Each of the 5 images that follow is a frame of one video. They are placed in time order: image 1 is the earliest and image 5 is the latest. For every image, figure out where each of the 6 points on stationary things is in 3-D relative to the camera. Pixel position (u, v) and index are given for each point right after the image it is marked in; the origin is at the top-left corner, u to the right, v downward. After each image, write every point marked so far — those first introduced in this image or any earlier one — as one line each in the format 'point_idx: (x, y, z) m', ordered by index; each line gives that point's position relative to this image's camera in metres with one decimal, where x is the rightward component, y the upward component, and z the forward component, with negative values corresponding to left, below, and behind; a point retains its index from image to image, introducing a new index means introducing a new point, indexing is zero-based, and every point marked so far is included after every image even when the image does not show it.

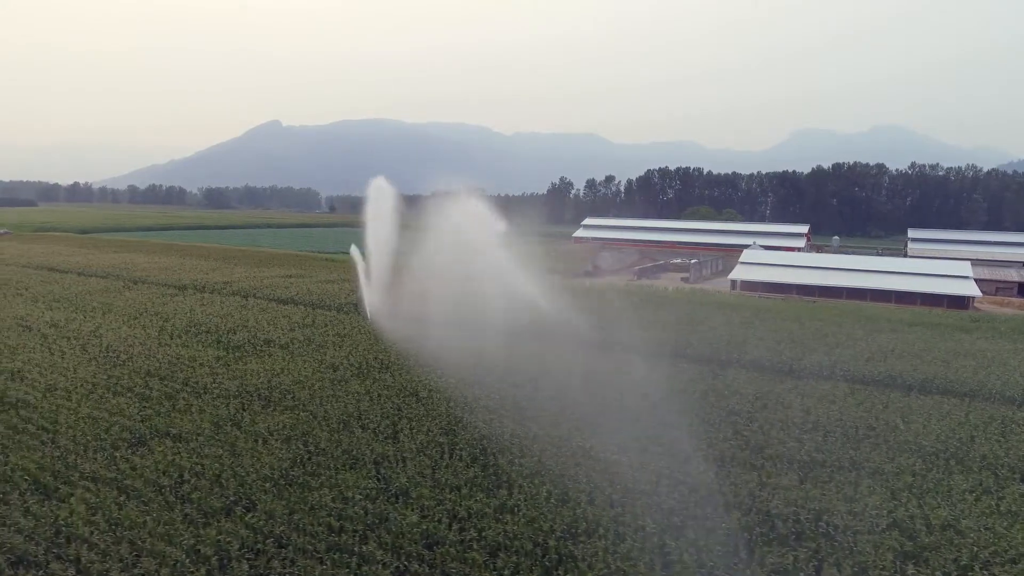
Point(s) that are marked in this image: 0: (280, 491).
0: (-3.4, -3.1, +10.1) m
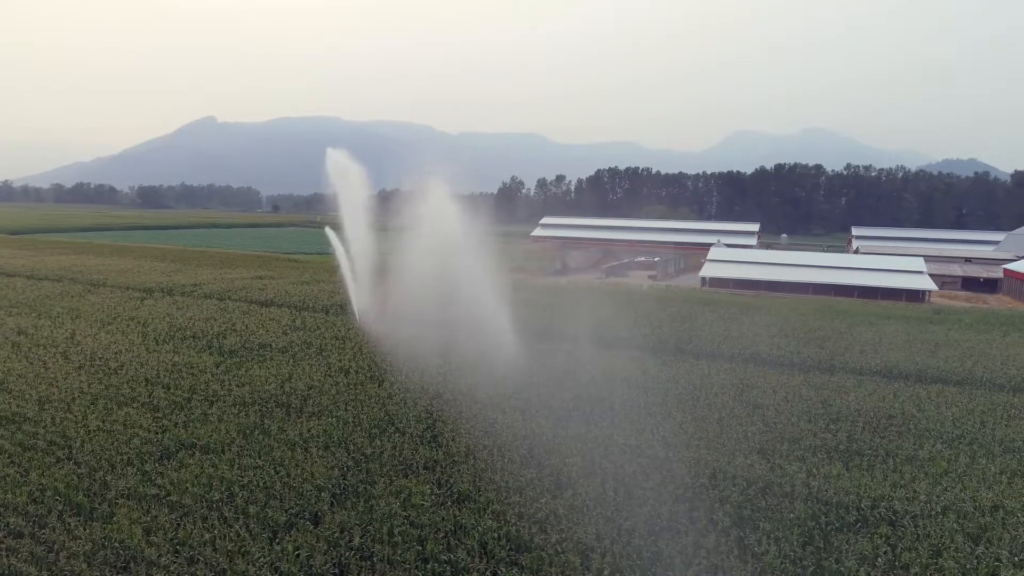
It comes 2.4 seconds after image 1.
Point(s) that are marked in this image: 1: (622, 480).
0: (-2.4, -3.1, +9.7) m
1: (+1.8, -3.0, +10.7) m
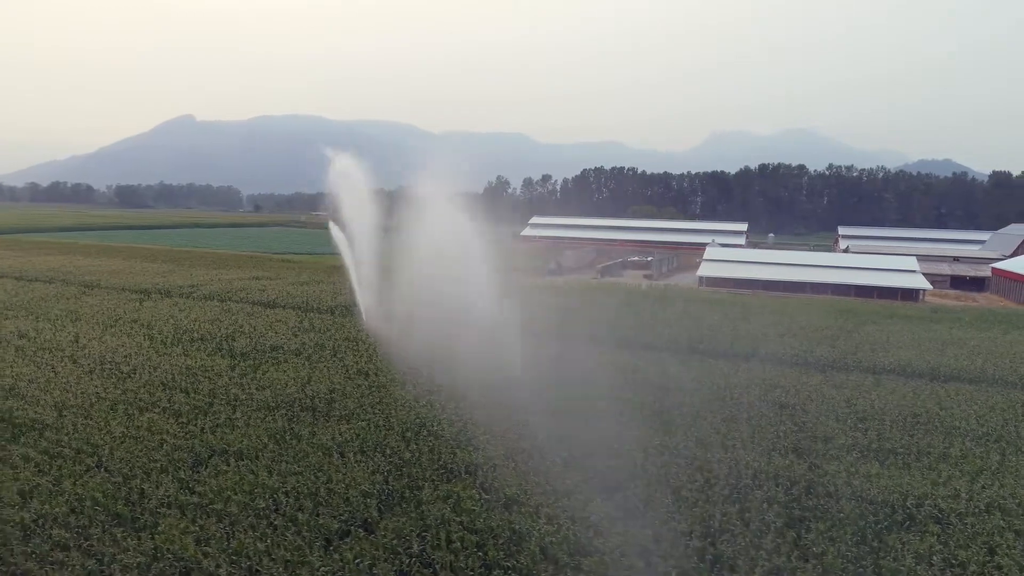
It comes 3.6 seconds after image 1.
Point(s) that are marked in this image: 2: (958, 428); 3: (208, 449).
0: (-1.7, -3.1, +9.5) m
1: (+2.4, -3.1, +10.7) m
2: (+8.7, -2.7, +13.2) m
3: (-5.1, -2.7, +11.4) m
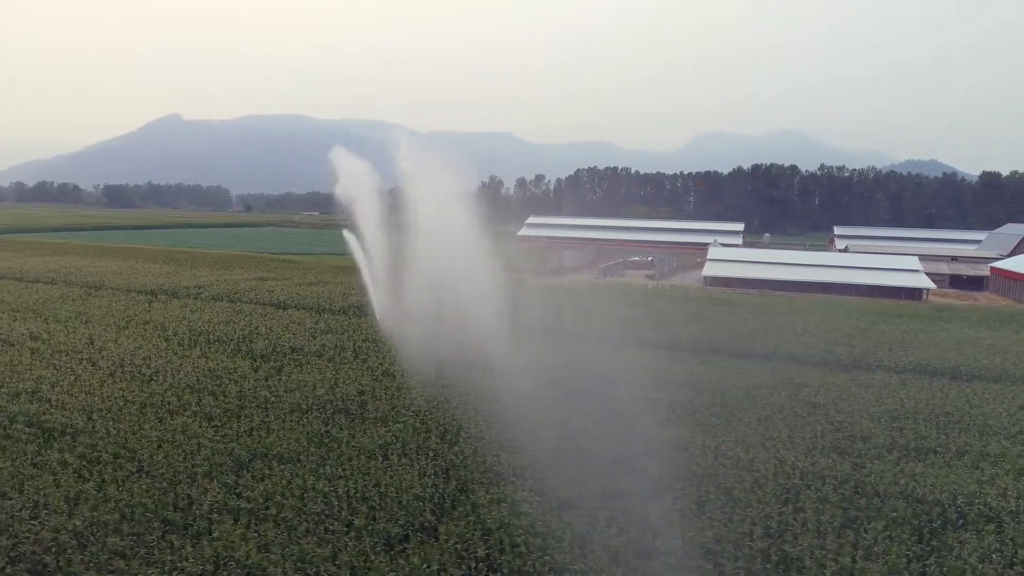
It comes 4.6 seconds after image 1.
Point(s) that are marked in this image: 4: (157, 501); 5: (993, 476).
0: (-0.9, -3.1, +9.4) m
1: (+3.2, -3.1, +10.7) m
2: (+9.4, -2.7, +13.2) m
3: (-4.4, -2.7, +11.2) m
4: (-4.9, -3.0, +9.3) m
5: (+7.9, -3.1, +11.1) m
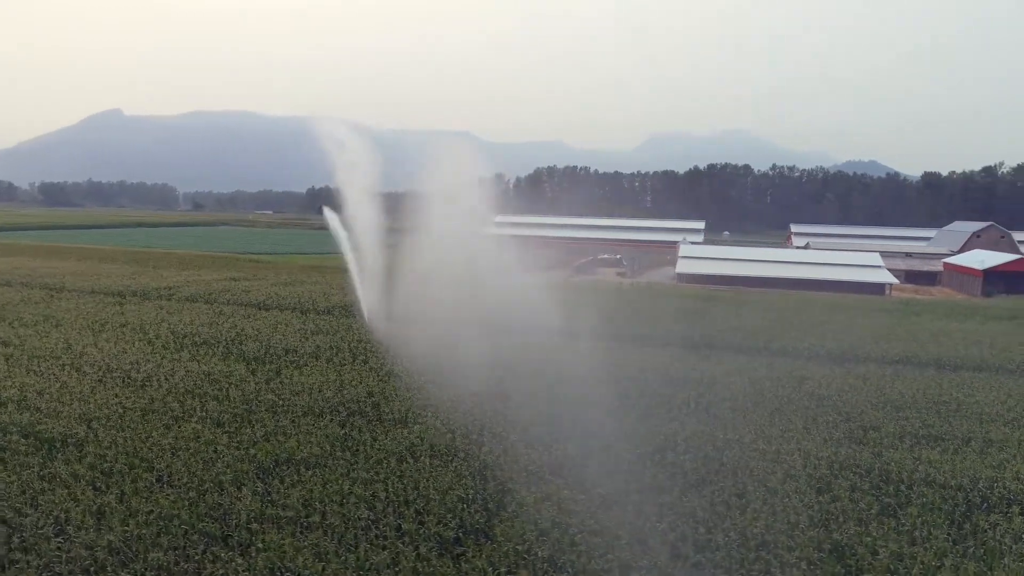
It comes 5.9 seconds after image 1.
0: (-0.2, -3.1, +9.2) m
1: (+3.8, -3.0, +10.8) m
2: (+9.8, -2.6, +13.8) m
3: (-3.9, -2.7, +10.7) m
4: (-4.3, -2.9, +8.9) m
5: (+8.4, -3.0, +11.6) m
